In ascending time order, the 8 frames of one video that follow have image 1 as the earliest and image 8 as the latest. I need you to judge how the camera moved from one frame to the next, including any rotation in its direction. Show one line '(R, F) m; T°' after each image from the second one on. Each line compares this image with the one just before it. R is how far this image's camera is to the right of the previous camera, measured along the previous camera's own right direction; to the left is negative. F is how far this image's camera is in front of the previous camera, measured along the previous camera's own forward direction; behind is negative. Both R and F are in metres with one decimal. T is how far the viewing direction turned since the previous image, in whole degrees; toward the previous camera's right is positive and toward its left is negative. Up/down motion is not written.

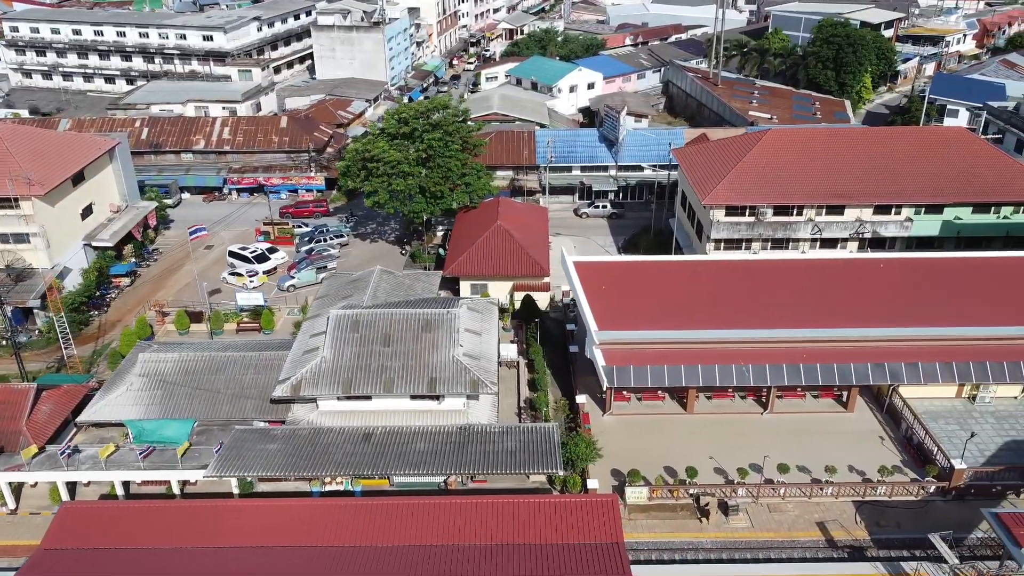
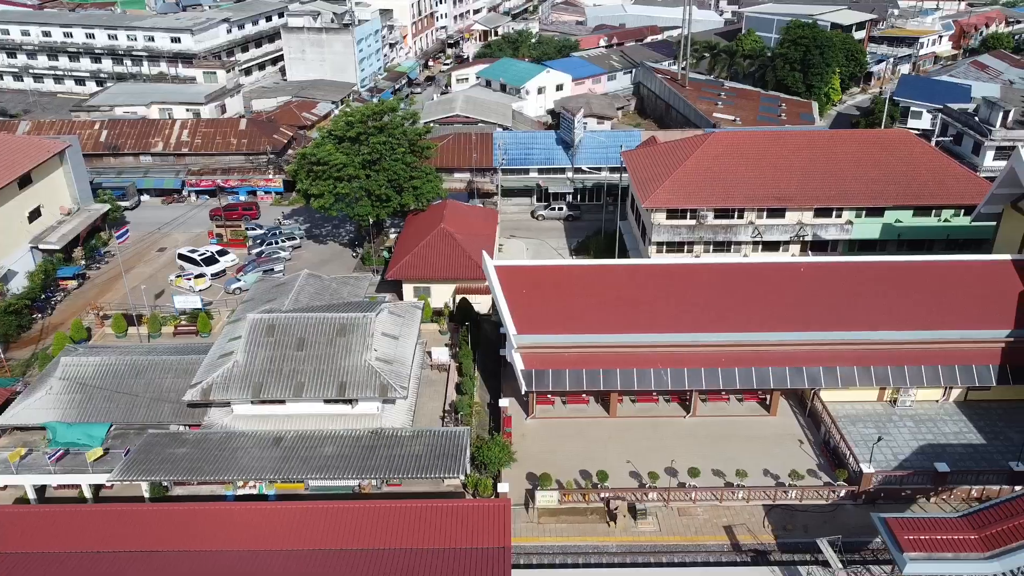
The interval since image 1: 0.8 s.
(+2.6, -0.1) m; 0°
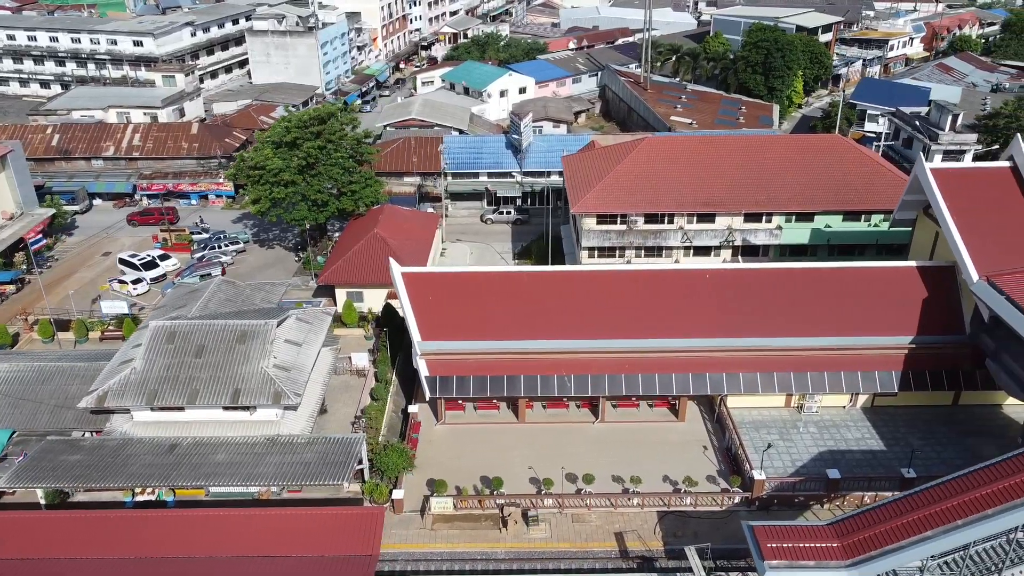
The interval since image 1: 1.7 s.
(+3.1, -0.1) m; 0°
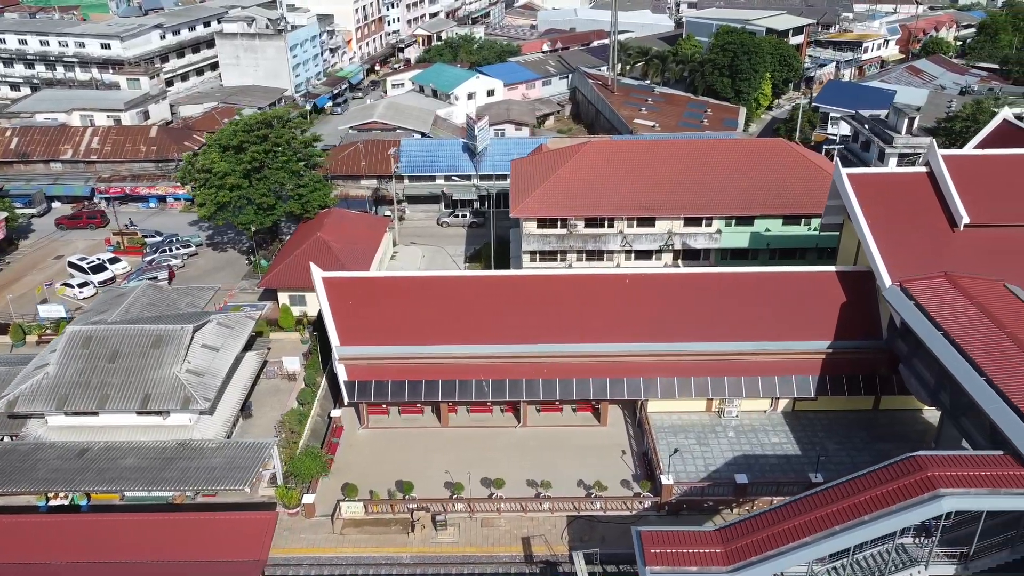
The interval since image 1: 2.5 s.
(+2.7, -0.1) m; 0°
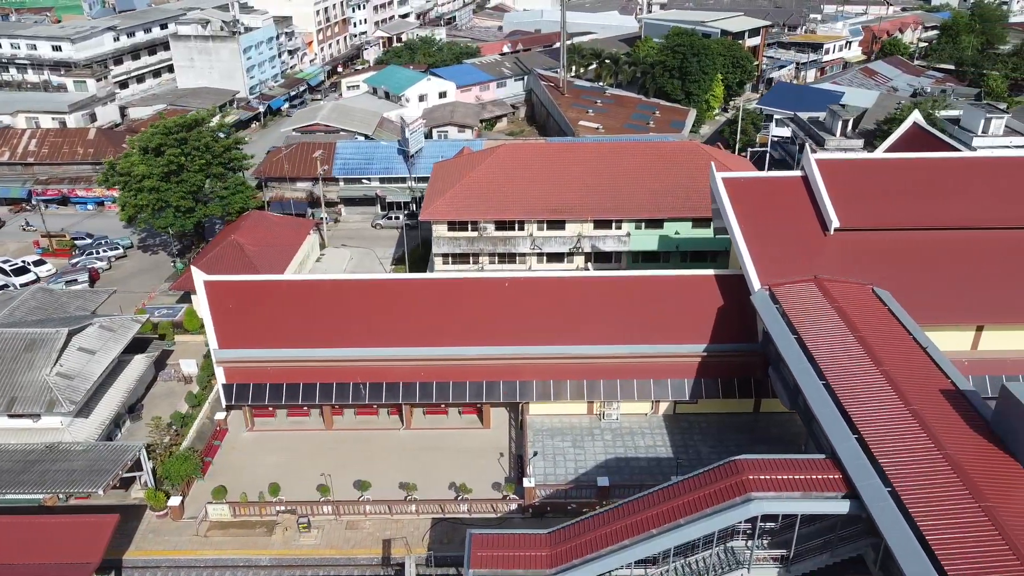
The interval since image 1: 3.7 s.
(+4.0, -0.2) m; 0°
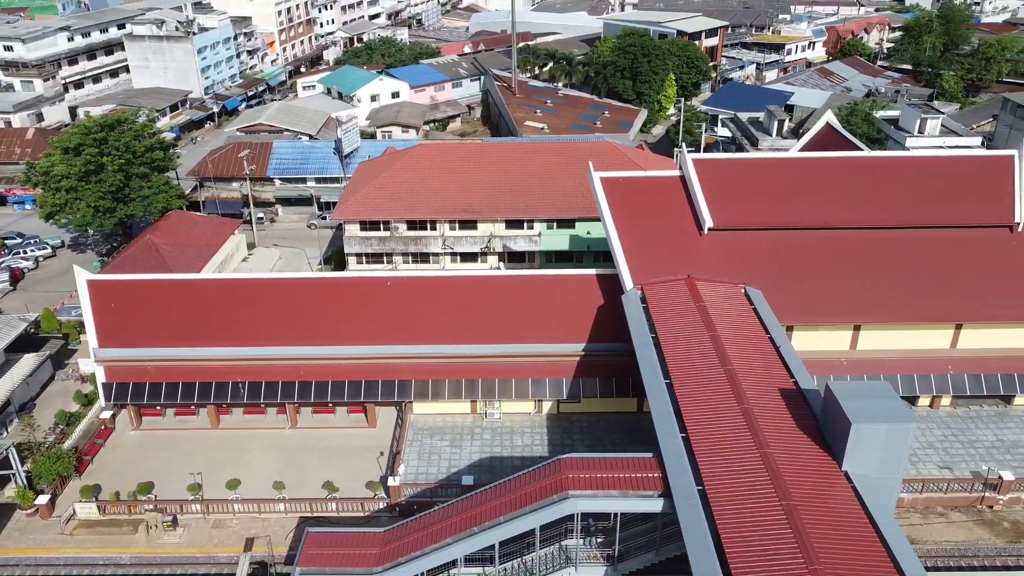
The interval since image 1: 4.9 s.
(+4.0, -0.1) m; 0°
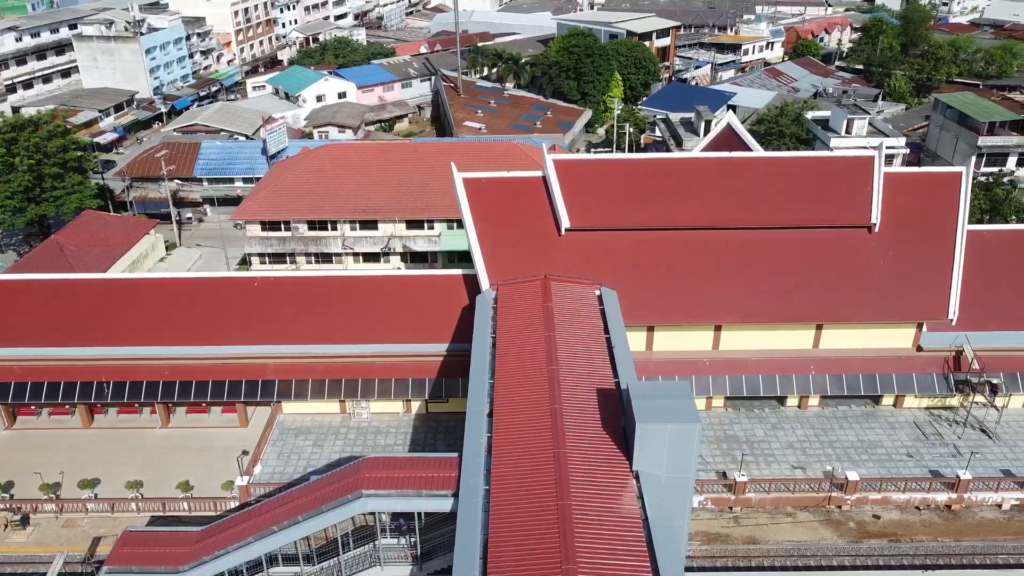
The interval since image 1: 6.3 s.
(+4.5, -0.1) m; 0°
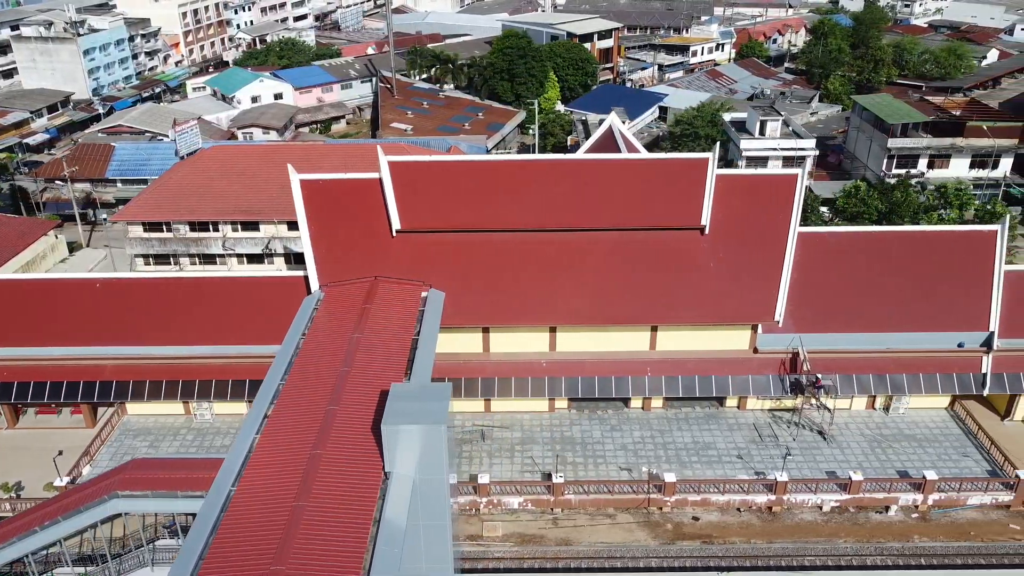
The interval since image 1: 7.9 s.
(+5.3, 0.0) m; 0°
